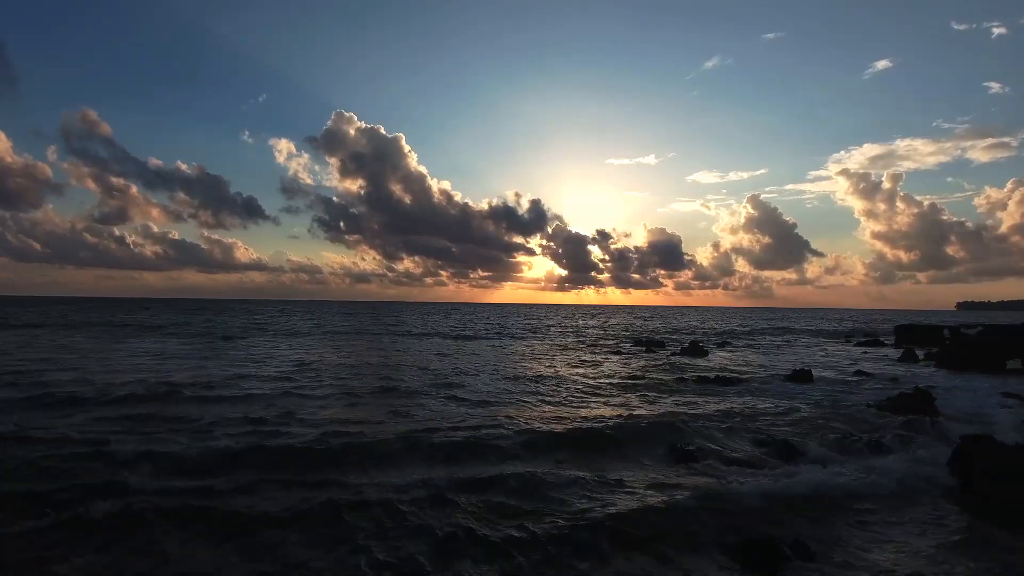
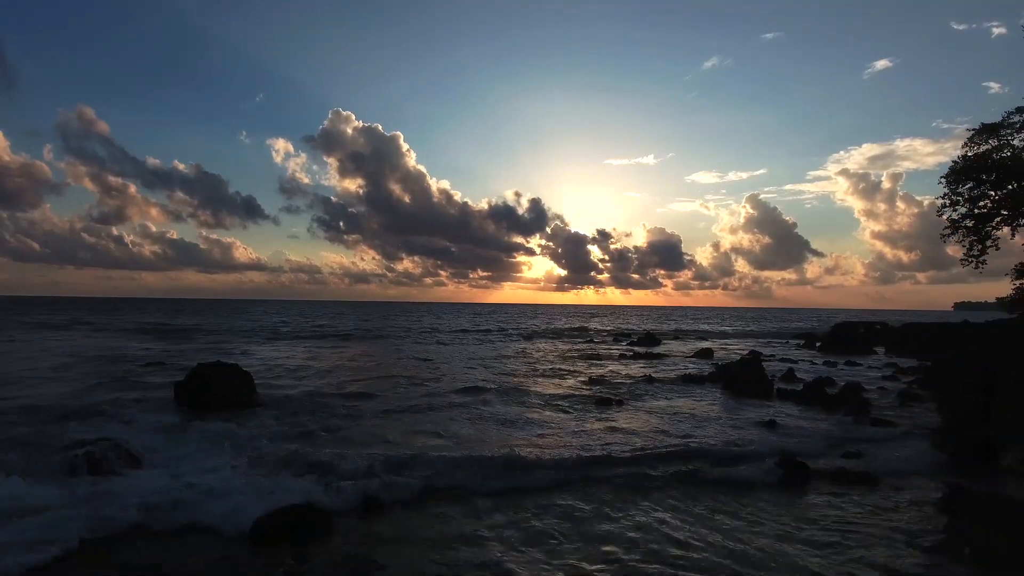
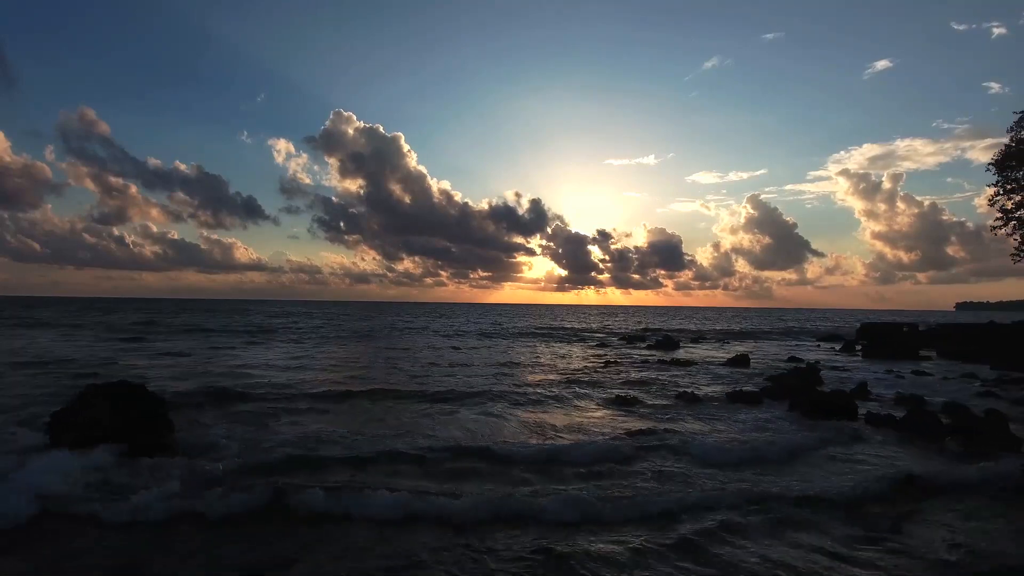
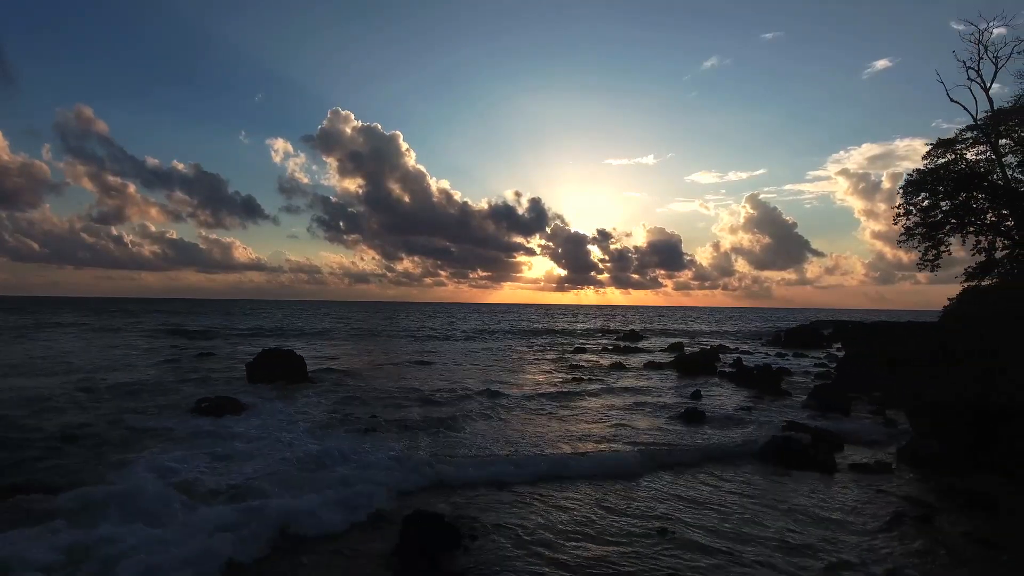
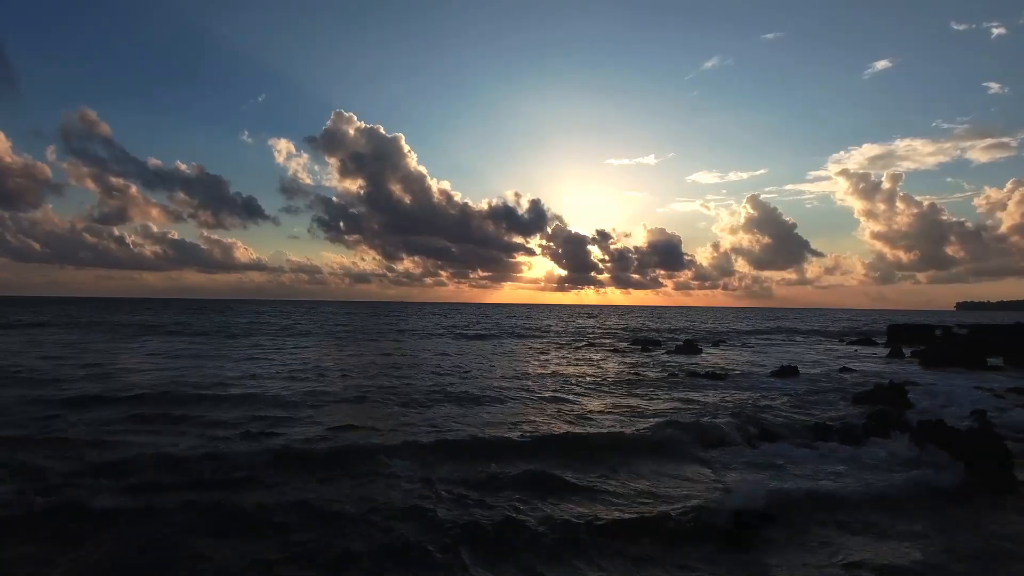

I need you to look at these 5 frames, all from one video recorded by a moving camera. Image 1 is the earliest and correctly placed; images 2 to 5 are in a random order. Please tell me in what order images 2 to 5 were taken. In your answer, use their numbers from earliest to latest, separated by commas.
5, 3, 2, 4
